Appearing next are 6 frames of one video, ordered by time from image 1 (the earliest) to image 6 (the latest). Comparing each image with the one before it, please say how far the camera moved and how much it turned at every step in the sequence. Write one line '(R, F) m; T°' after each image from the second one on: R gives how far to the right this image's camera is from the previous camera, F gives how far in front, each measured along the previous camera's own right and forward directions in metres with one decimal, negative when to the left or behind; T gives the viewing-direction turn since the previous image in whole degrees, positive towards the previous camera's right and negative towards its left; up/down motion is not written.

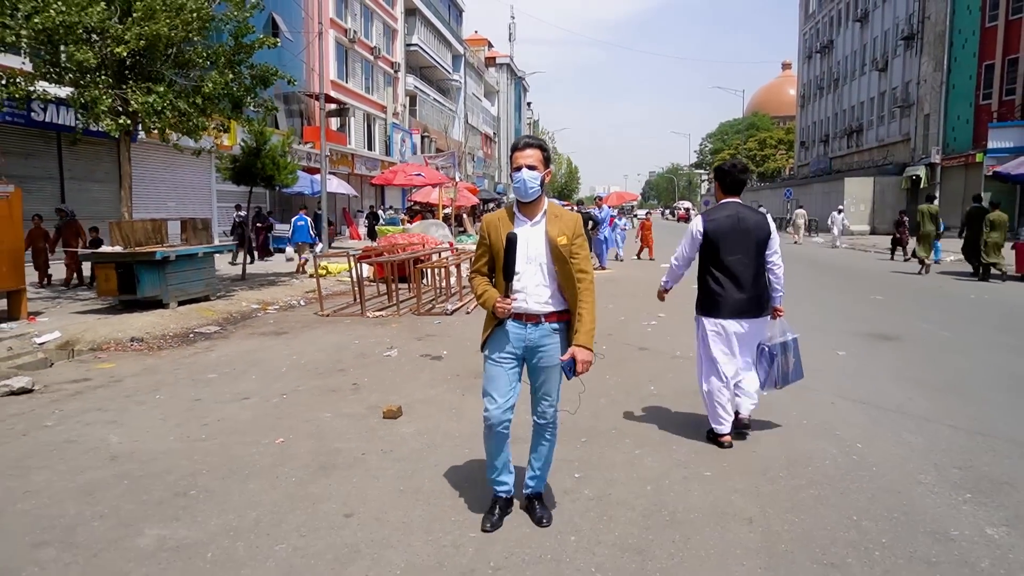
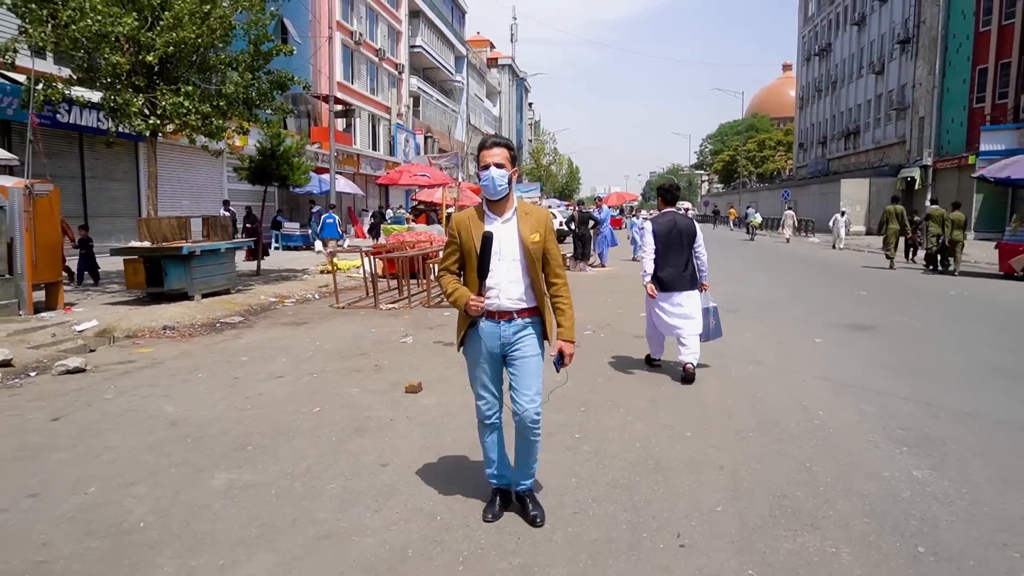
(-0.1, -0.7) m; 0°
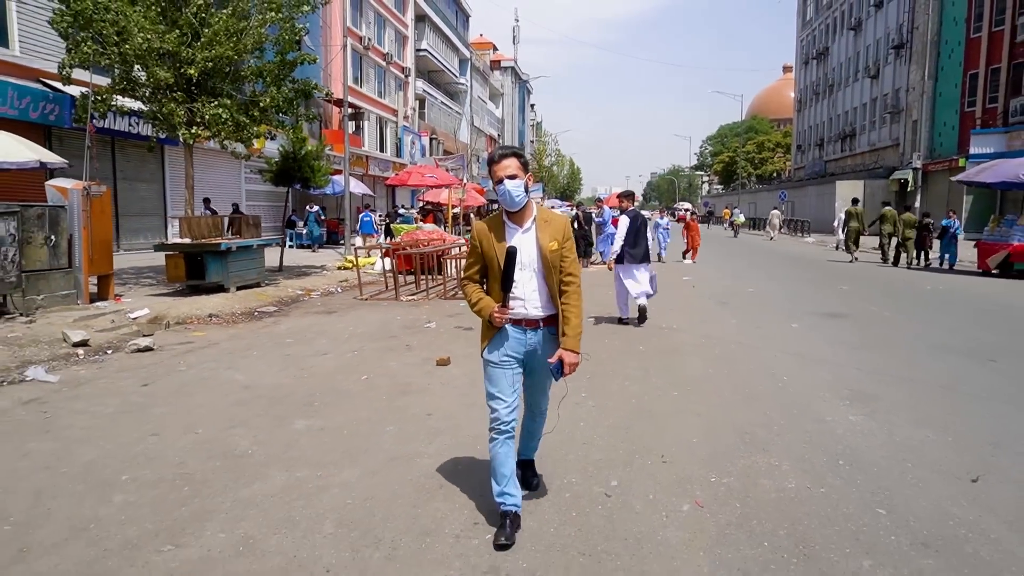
(-0.2, -1.0) m; 0°
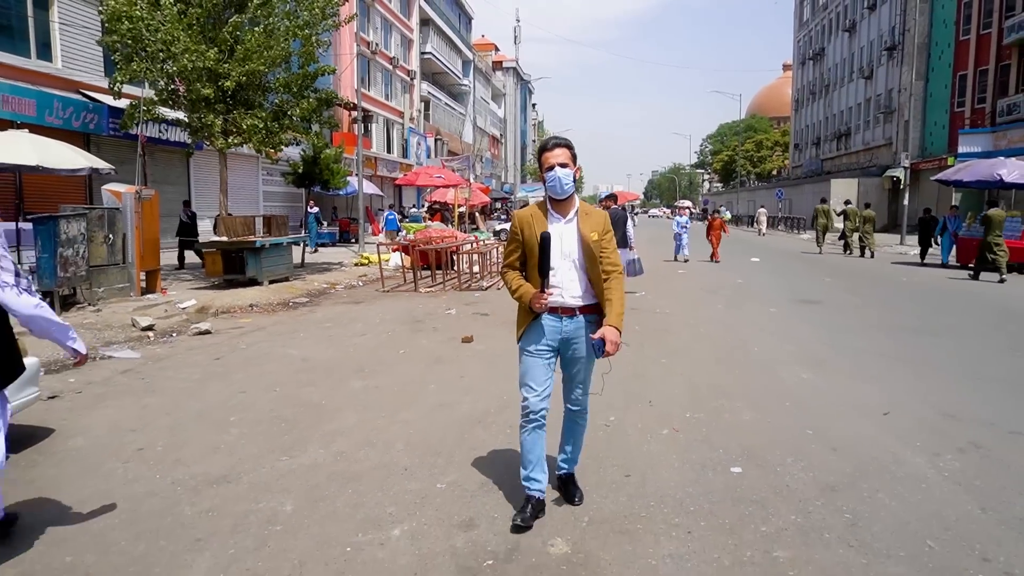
(-0.1, -1.2) m; 0°
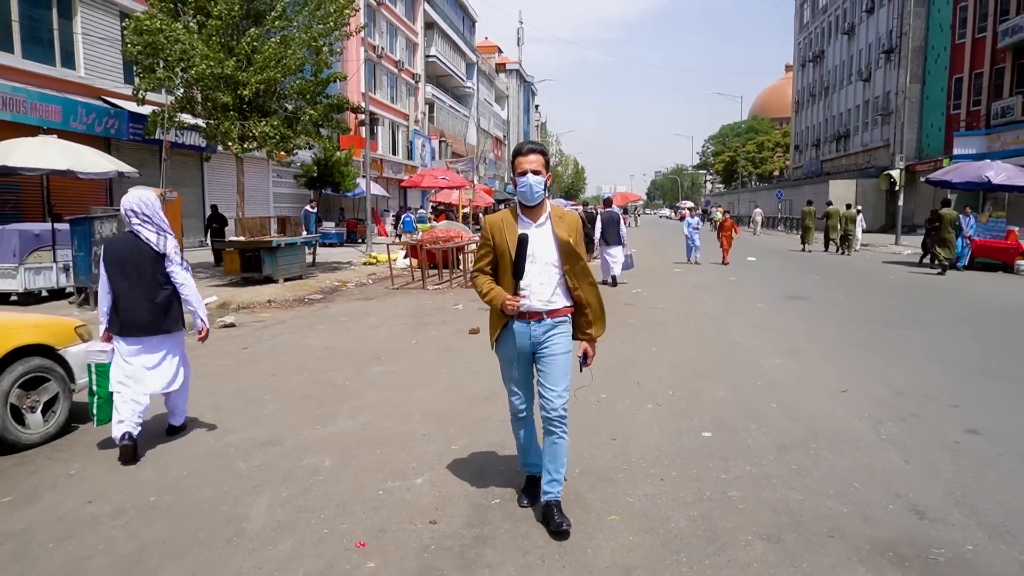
(0.0, -0.7) m; 0°
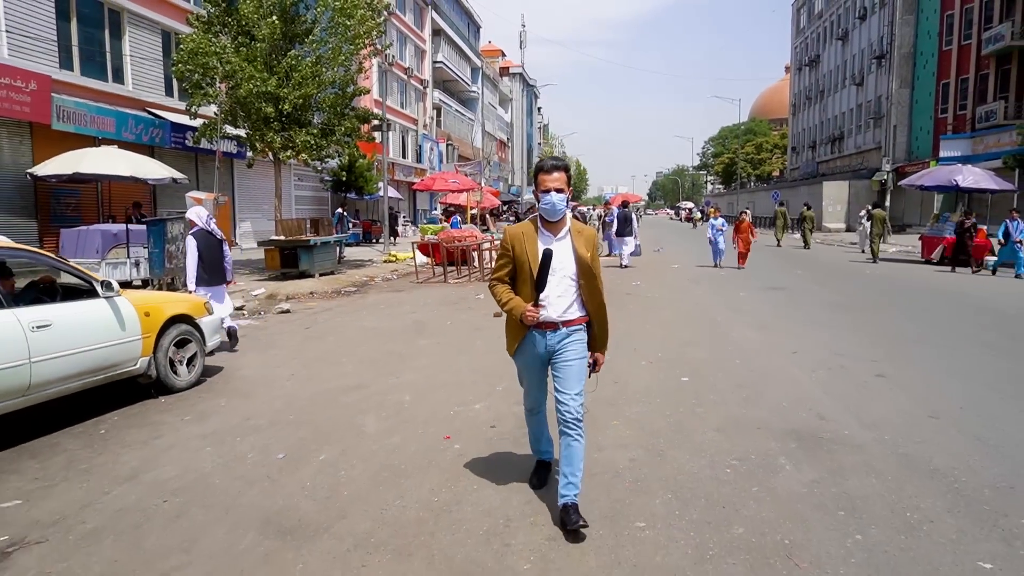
(-0.2, -1.6) m; 0°
